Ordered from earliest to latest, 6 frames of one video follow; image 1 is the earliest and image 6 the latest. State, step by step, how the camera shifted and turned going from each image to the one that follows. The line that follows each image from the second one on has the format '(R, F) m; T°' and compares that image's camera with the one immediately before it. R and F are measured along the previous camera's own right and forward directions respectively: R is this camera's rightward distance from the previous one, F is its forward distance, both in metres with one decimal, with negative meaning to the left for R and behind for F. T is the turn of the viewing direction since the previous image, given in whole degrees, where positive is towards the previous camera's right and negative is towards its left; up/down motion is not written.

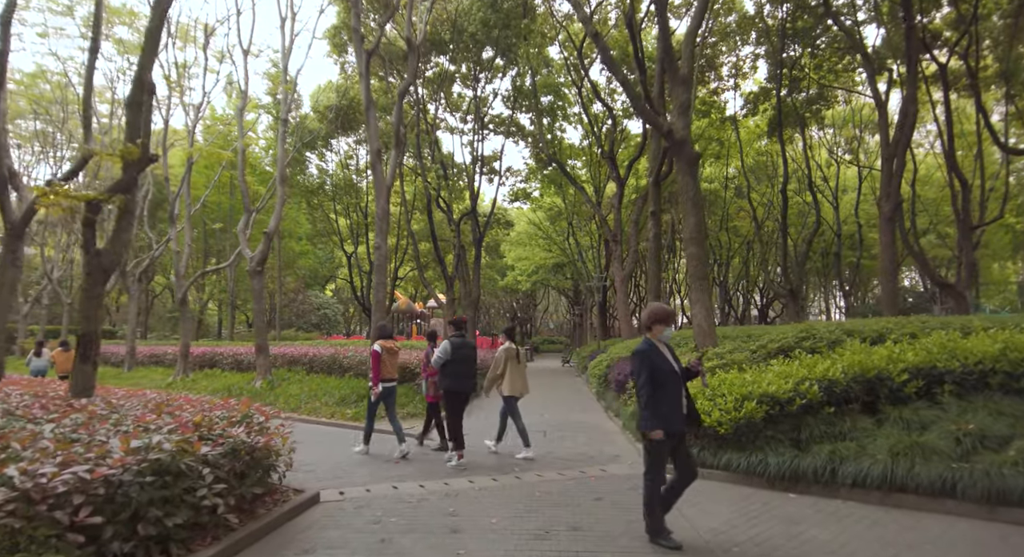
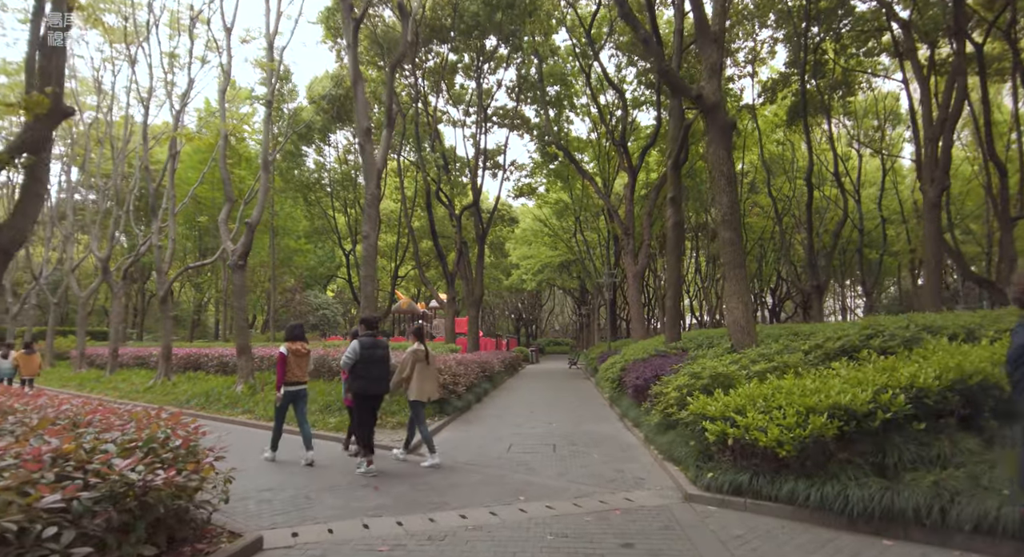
(0.0, +1.0) m; -1°
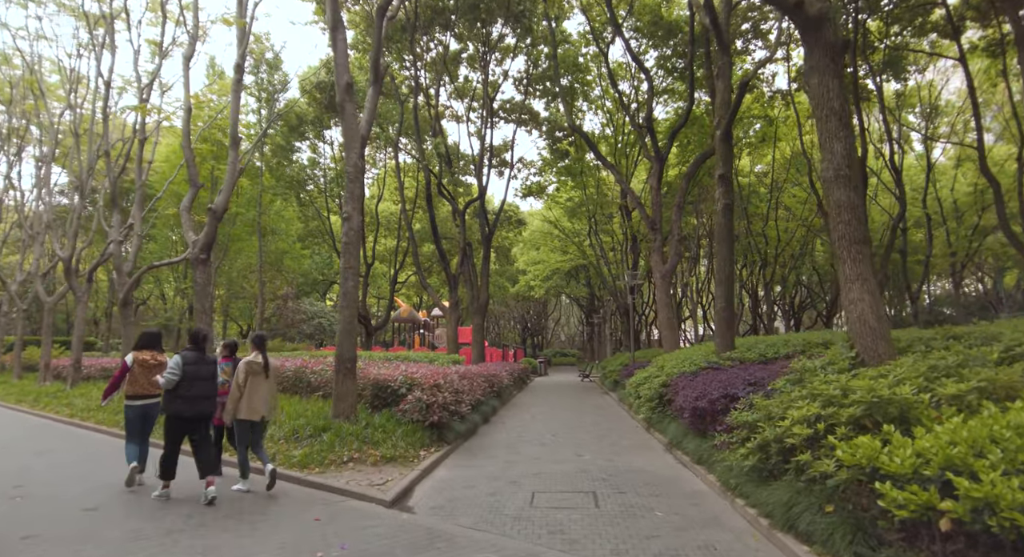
(-0.2, +1.8) m; 0°
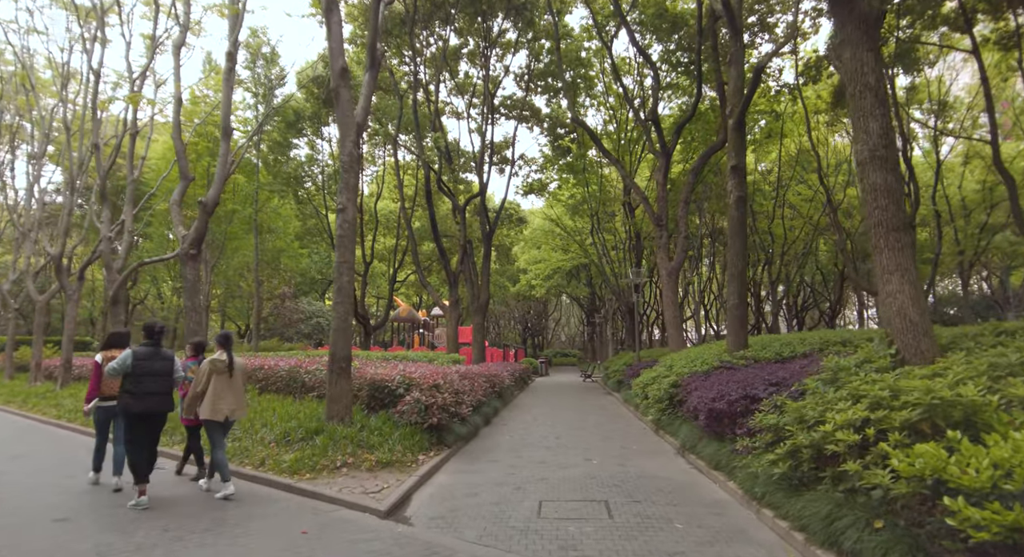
(0.0, +0.4) m; 0°
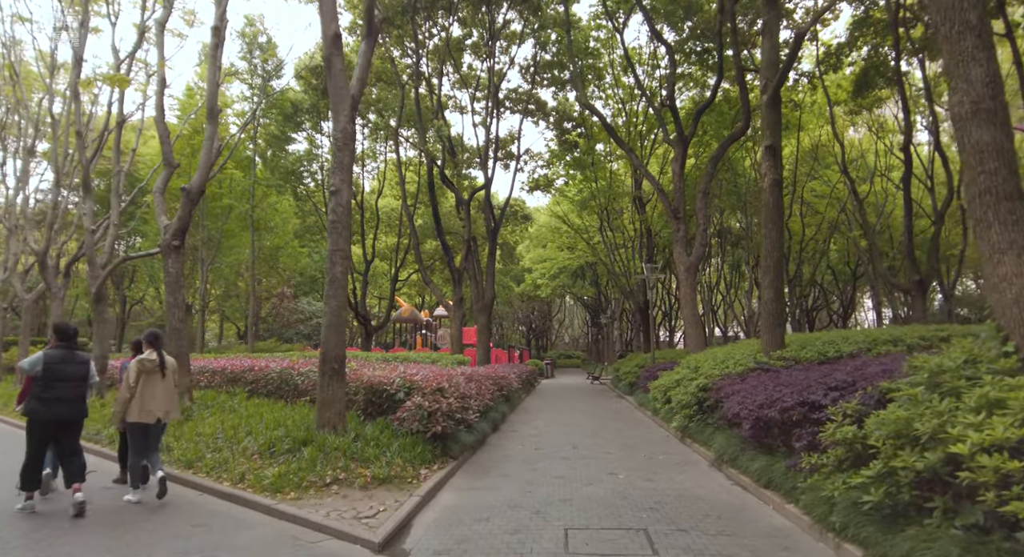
(-0.1, +0.7) m; 0°
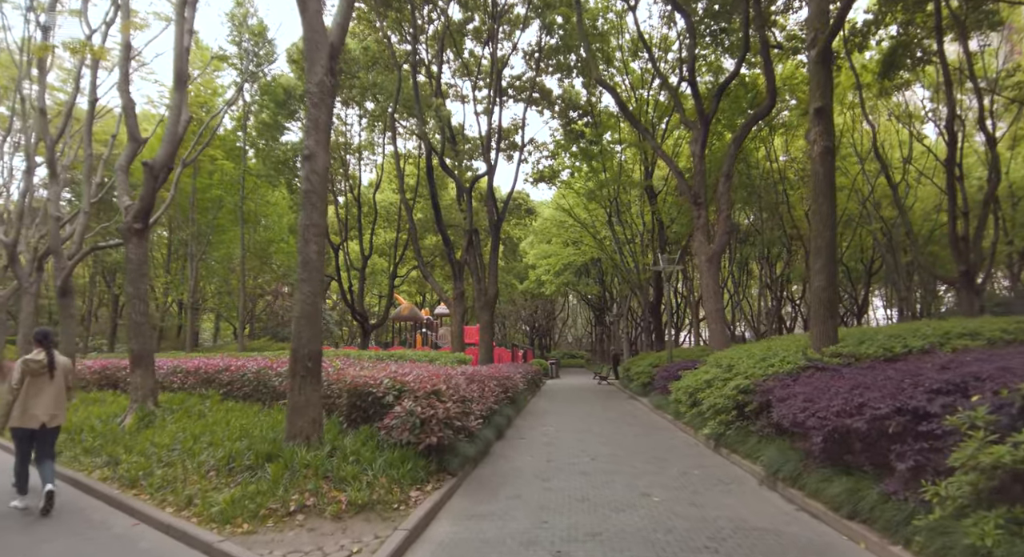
(-0.1, +1.0) m; 0°
